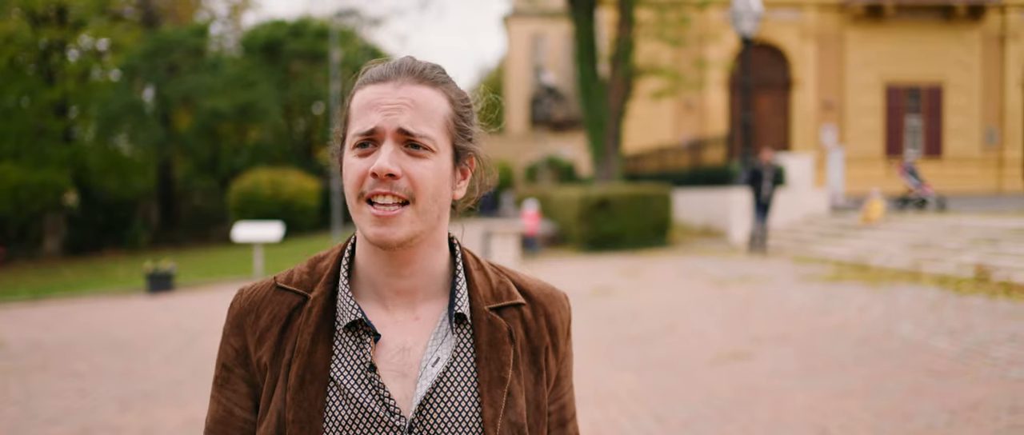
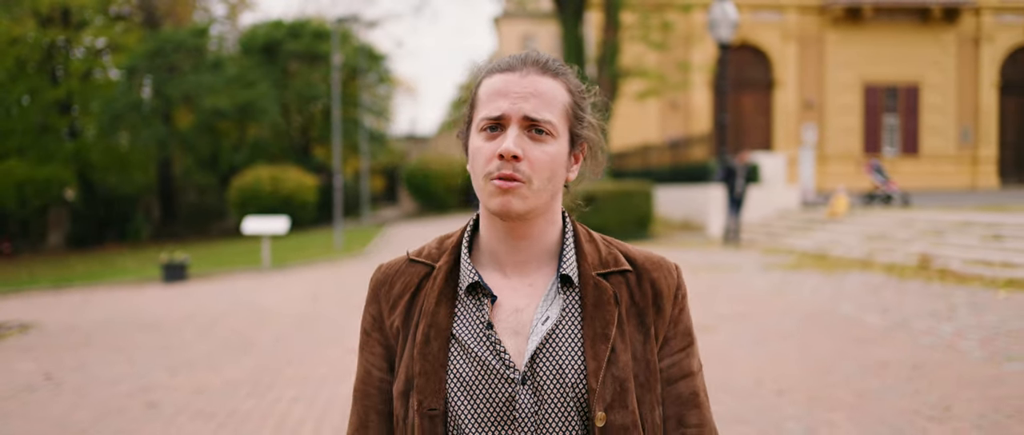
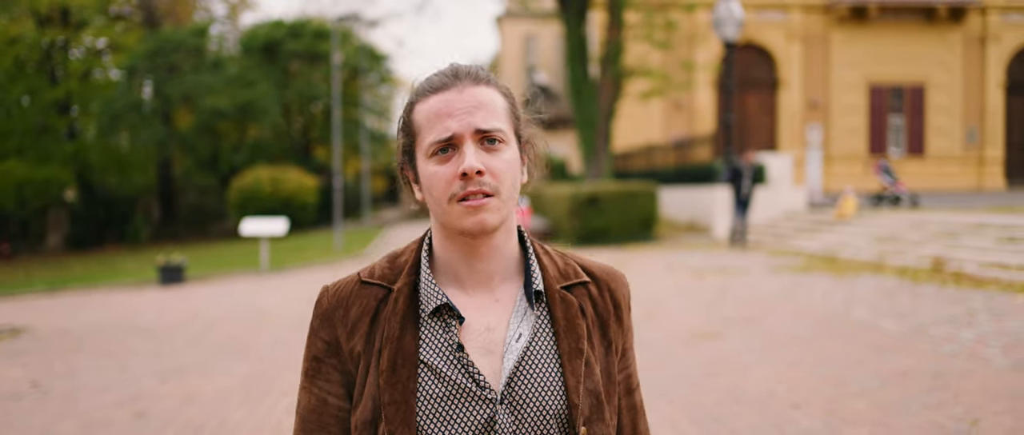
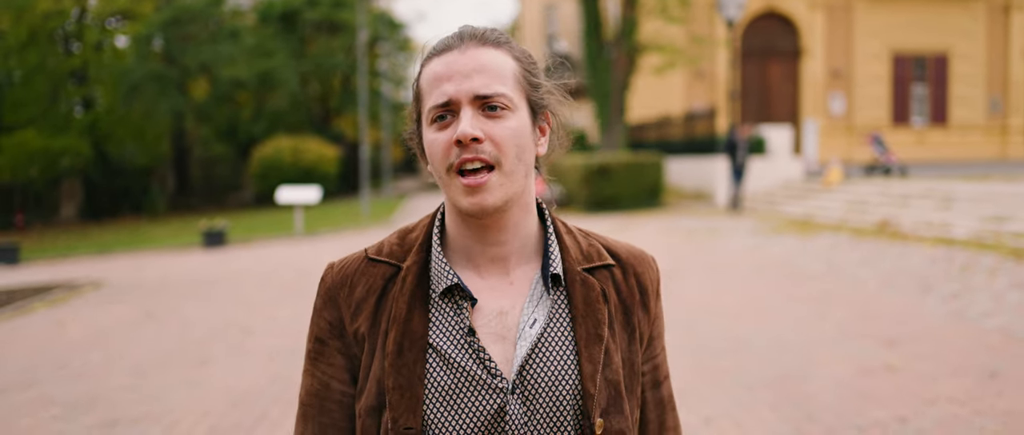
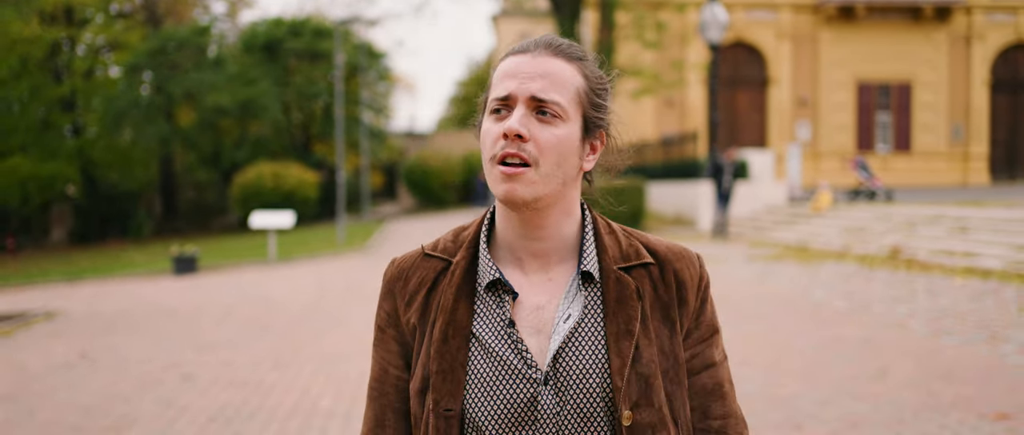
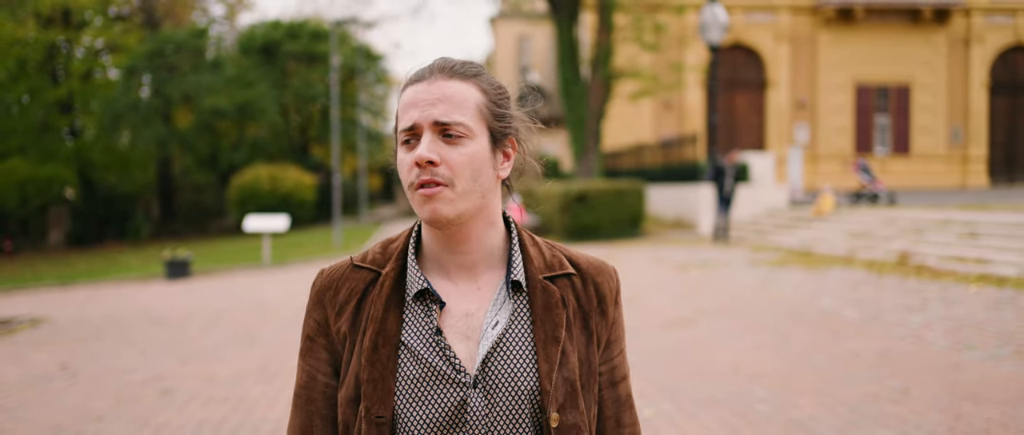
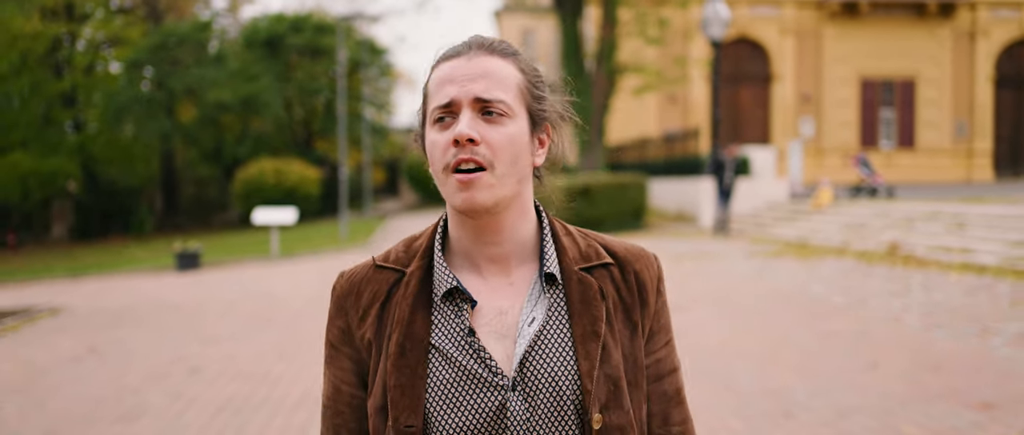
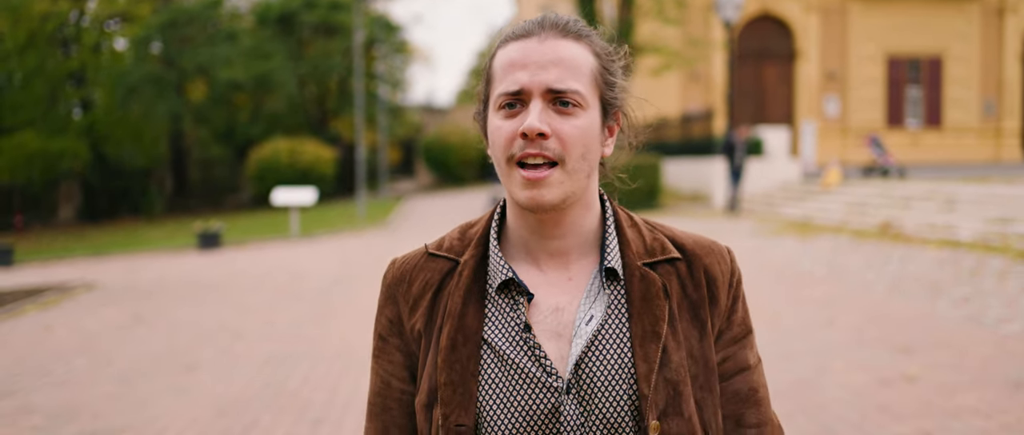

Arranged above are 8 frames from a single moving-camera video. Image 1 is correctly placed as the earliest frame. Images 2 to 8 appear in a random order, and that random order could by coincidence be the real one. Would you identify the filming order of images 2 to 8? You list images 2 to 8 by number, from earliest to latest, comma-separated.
3, 2, 6, 5, 7, 8, 4
